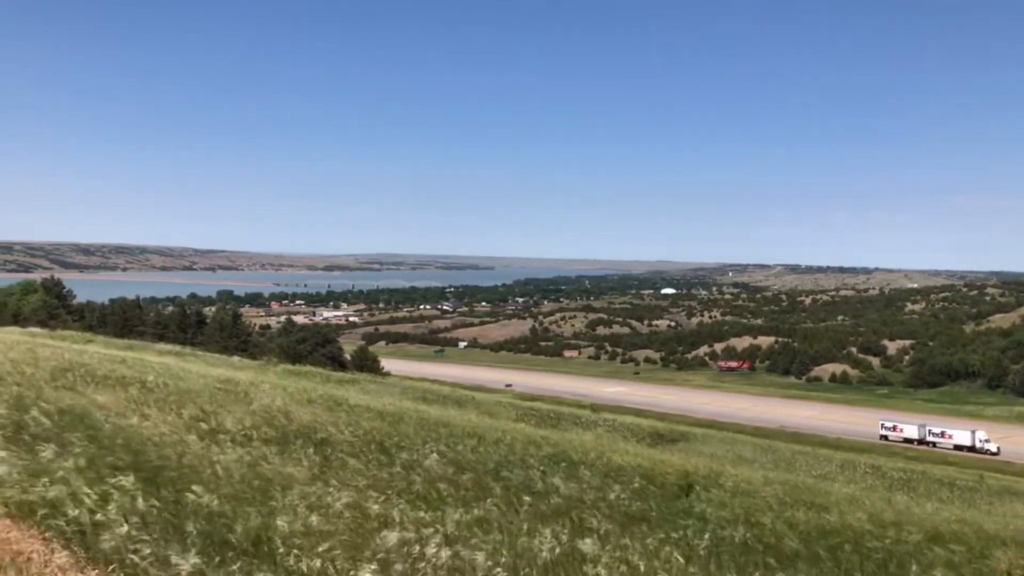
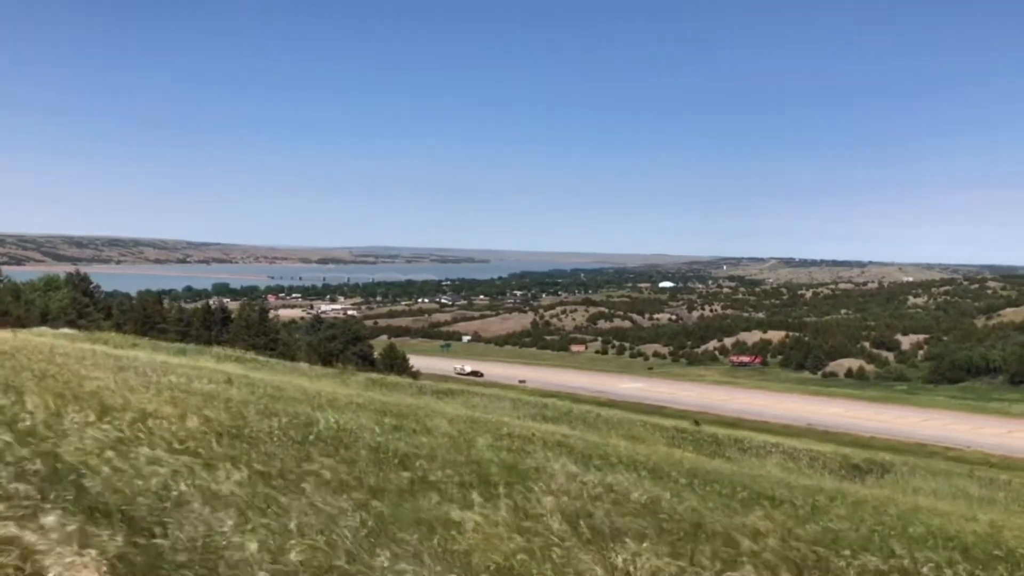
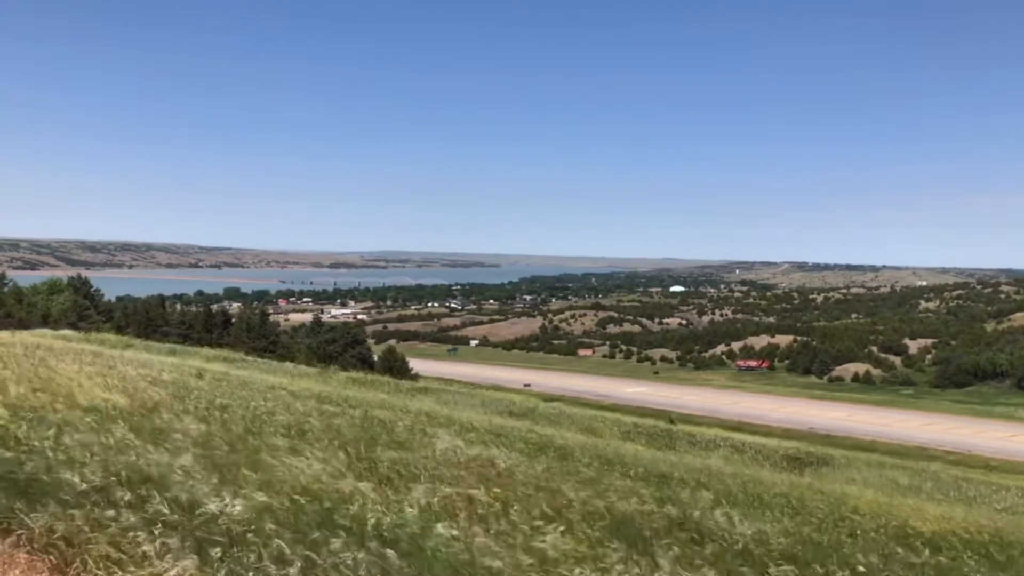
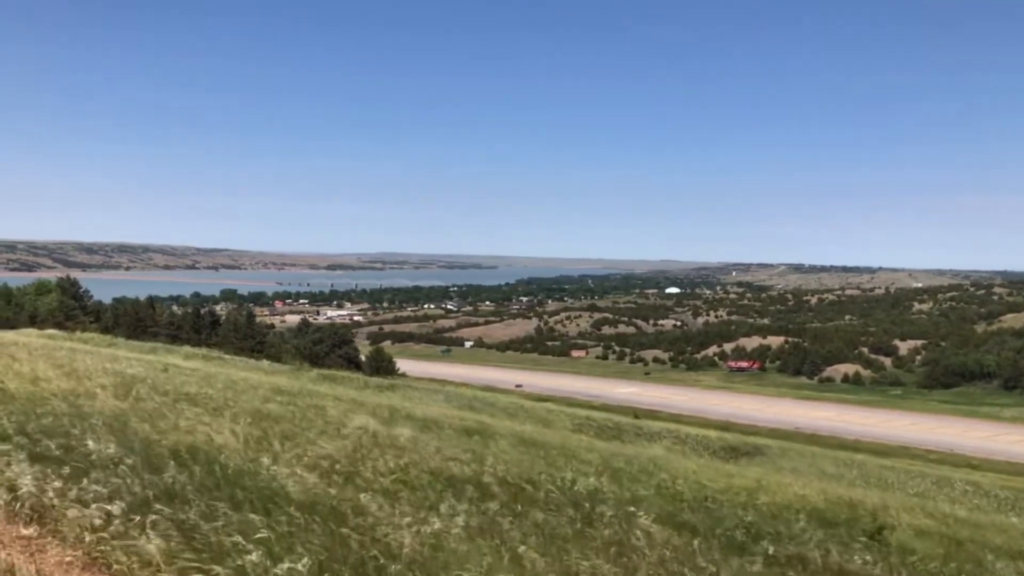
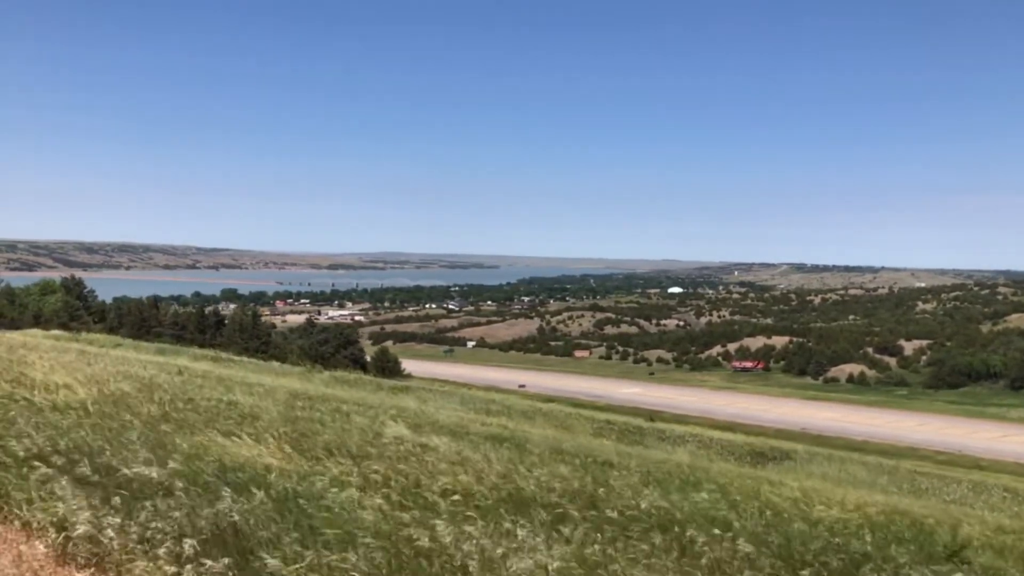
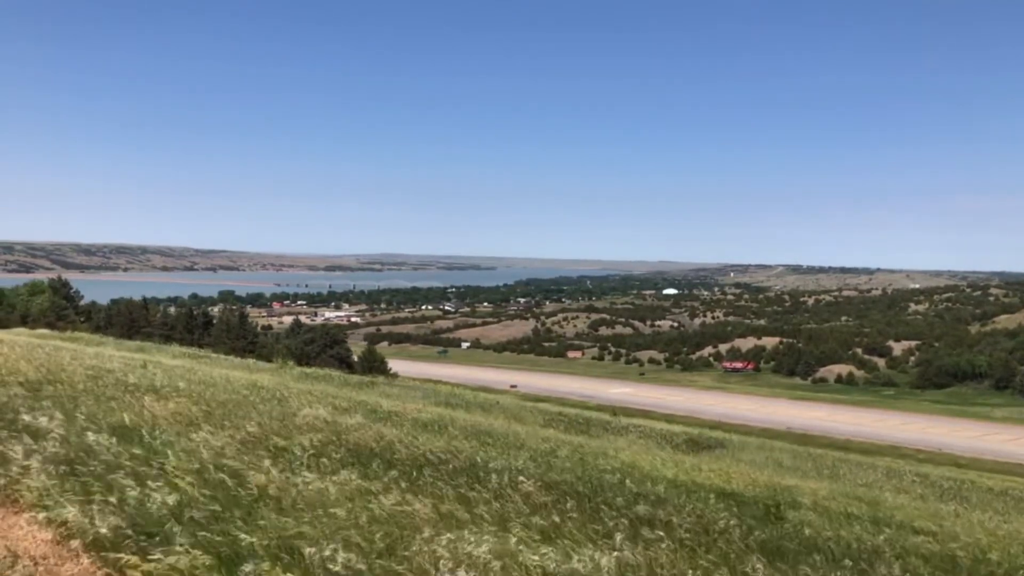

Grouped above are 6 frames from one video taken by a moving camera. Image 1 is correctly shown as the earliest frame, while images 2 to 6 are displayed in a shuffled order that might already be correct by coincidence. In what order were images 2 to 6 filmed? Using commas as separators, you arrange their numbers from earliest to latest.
6, 4, 5, 3, 2
